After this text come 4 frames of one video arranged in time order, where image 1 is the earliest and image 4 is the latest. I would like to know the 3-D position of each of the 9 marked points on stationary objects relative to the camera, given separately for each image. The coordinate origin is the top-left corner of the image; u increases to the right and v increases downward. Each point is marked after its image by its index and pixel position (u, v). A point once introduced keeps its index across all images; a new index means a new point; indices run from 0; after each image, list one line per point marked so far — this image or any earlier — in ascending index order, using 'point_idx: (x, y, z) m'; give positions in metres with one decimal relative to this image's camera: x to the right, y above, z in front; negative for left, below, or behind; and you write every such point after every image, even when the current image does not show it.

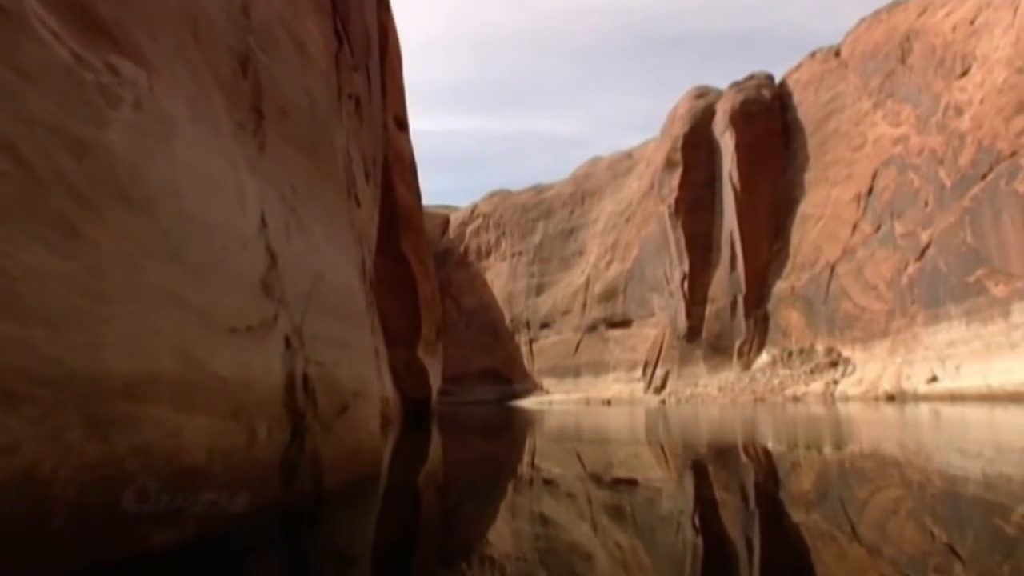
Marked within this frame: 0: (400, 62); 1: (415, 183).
0: (-2.4, +4.8, +19.0) m
1: (-2.1, +2.3, +19.4) m
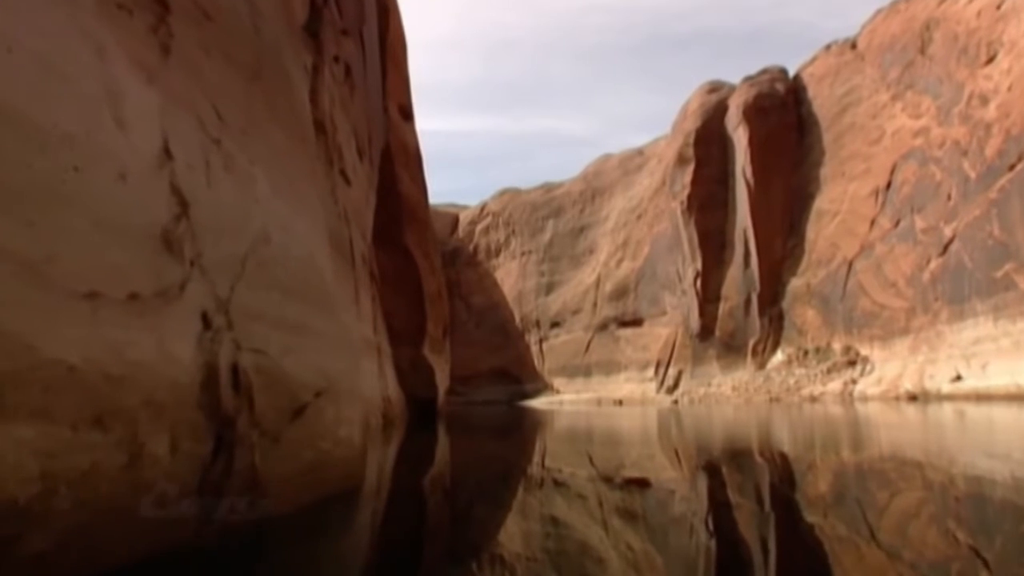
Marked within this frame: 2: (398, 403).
0: (-2.3, +4.9, +18.5) m
1: (-2.0, +2.4, +18.8) m
2: (-1.9, -1.9, +14.9) m
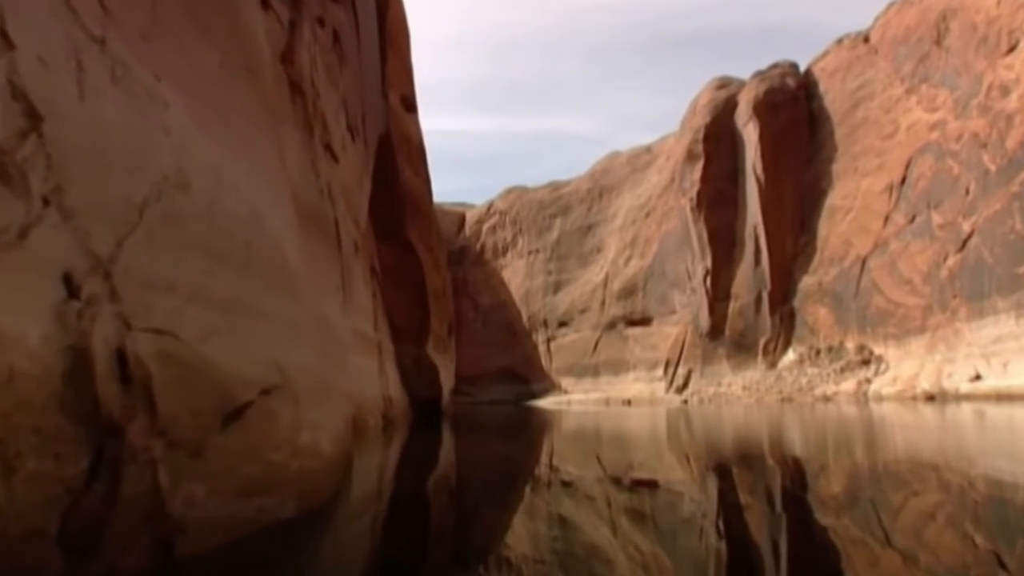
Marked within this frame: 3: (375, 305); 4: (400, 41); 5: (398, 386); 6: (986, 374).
0: (-2.1, +4.9, +18.0) m
1: (-1.8, +2.4, +18.4) m
2: (-1.8, -1.9, +14.5) m
3: (-1.9, -0.2, +12.3) m
4: (-2.2, +4.8, +17.5) m
5: (-1.8, -1.6, +14.2) m
6: (+10.2, -1.8, +19.2) m
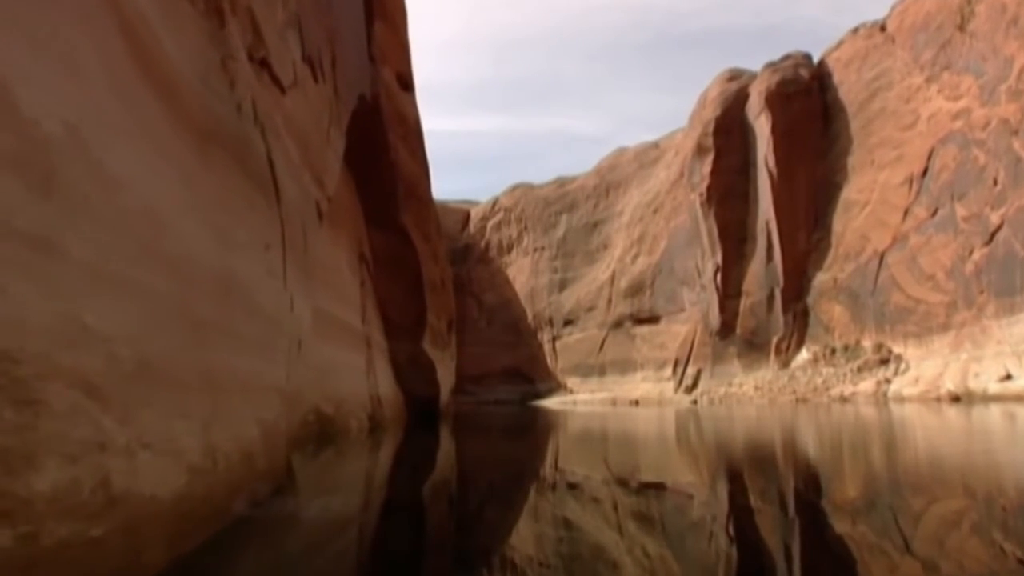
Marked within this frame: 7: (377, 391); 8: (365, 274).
0: (-2.1, +5.0, +17.0) m
1: (-1.8, +2.6, +17.4) m
2: (-1.8, -1.7, +13.5) m
3: (-1.9, -0.1, +11.4) m
4: (-2.1, +4.9, +16.5) m
5: (-1.8, -1.4, +13.2) m
6: (+10.2, -1.7, +18.1) m
7: (-1.7, -1.3, +11.6) m
8: (-1.9, +0.1, +12.0) m
